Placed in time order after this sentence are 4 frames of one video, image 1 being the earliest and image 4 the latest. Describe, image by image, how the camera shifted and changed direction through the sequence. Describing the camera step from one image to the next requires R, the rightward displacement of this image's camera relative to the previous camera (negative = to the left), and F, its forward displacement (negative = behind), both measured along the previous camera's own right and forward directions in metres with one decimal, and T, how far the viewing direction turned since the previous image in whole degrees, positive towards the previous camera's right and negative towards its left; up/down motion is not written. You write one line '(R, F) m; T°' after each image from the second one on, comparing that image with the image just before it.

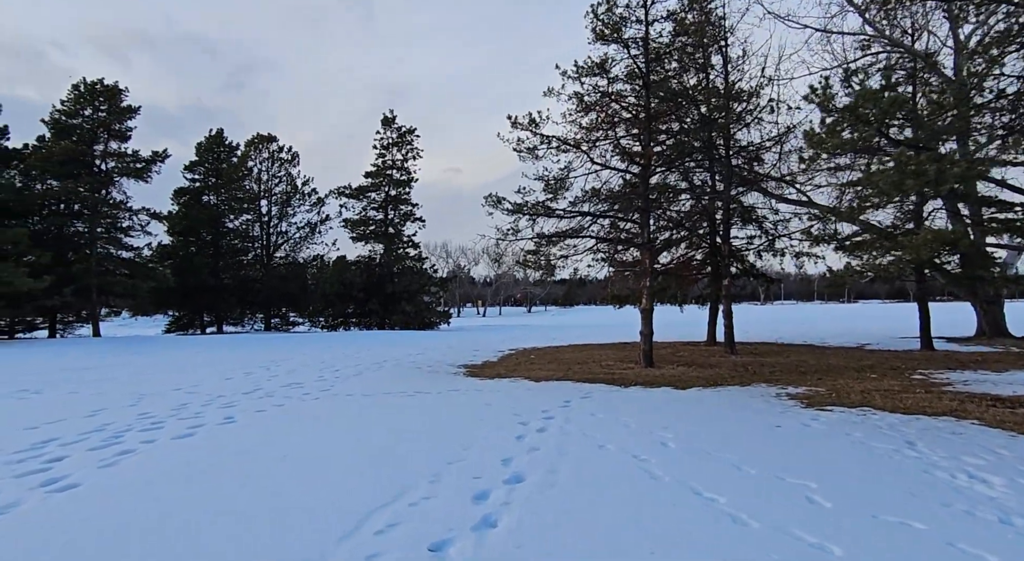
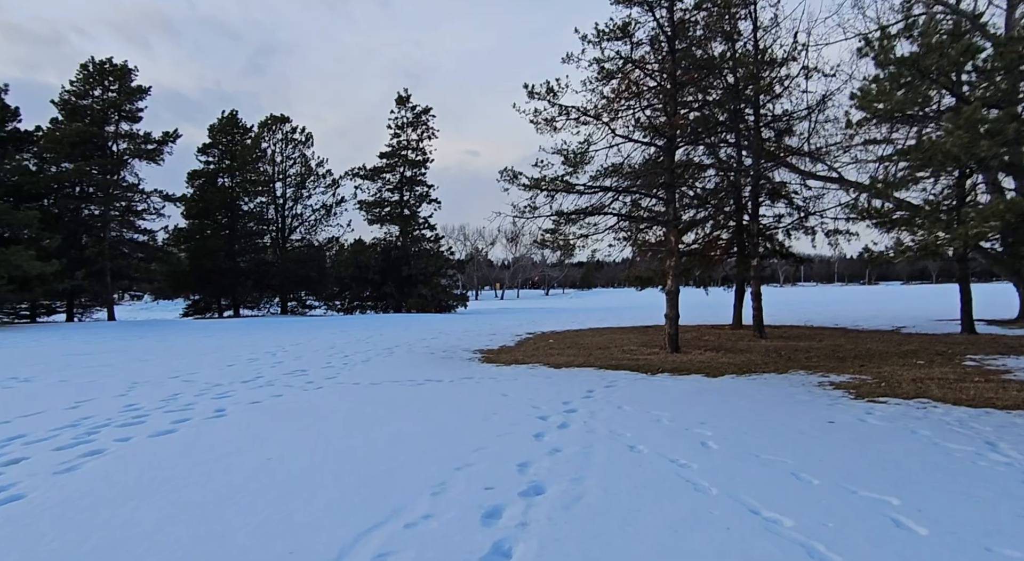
(0.0, +0.5) m; -2°
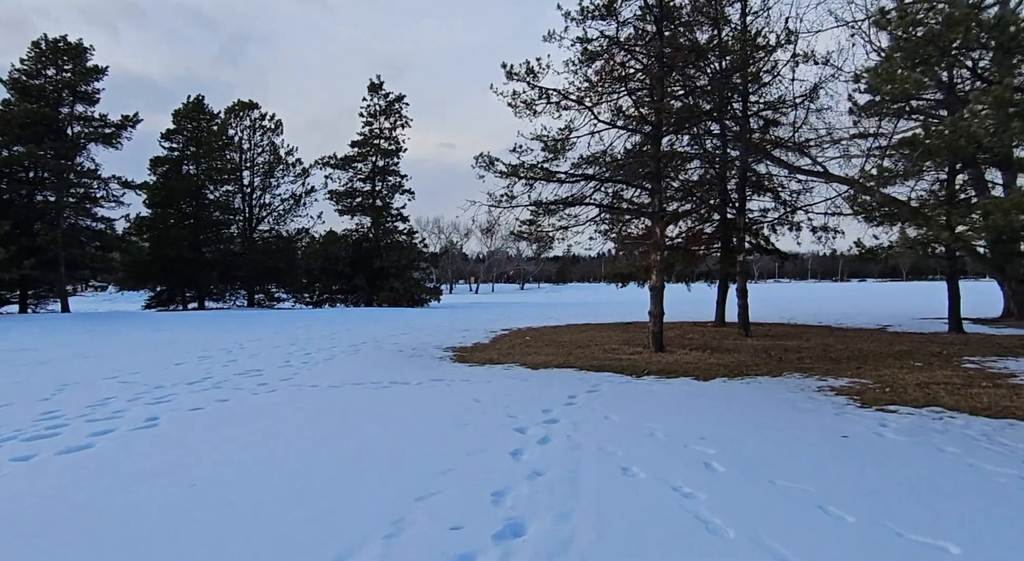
(0.0, +0.6) m; +2°
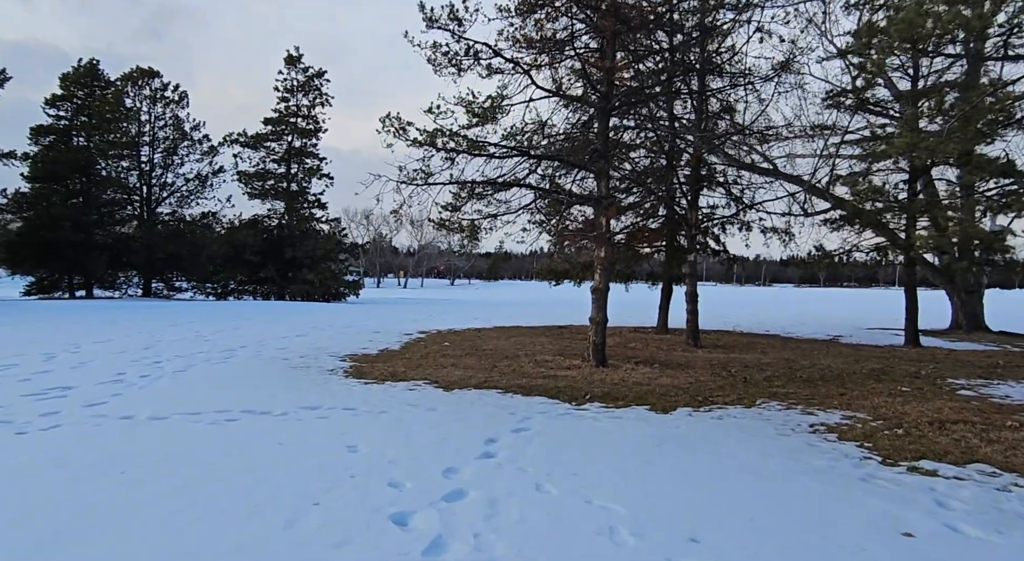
(+0.2, +1.6) m; +6°
